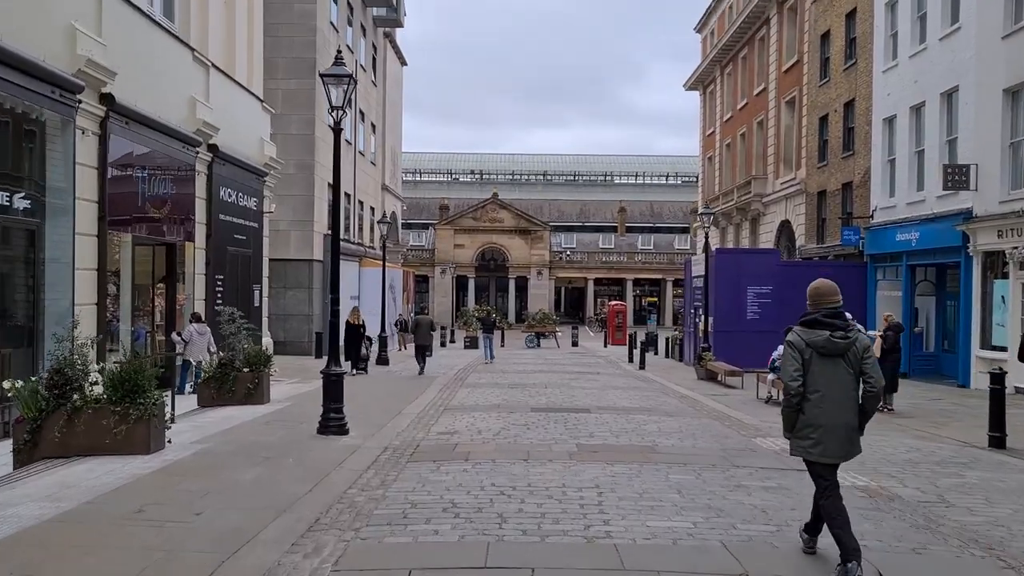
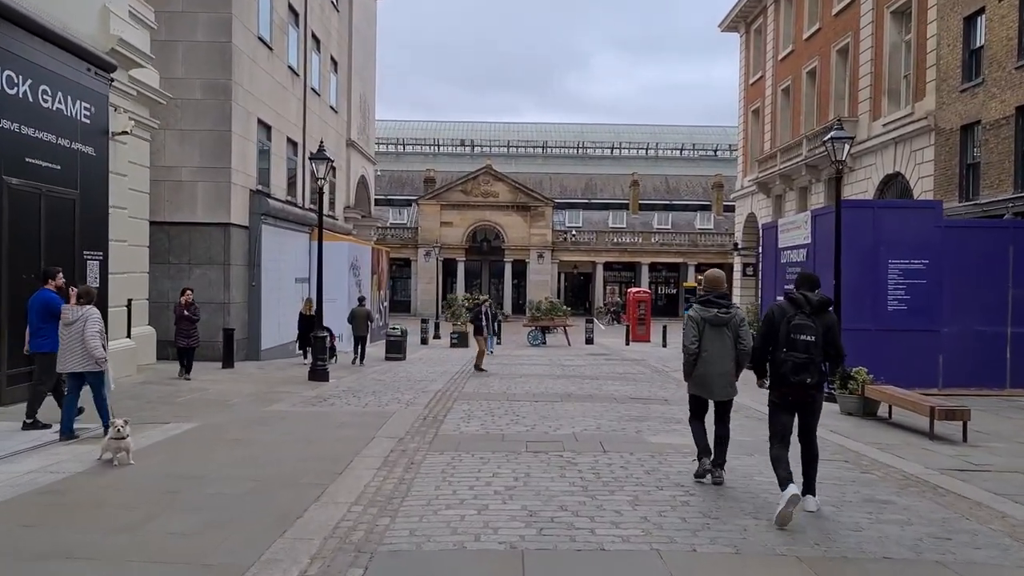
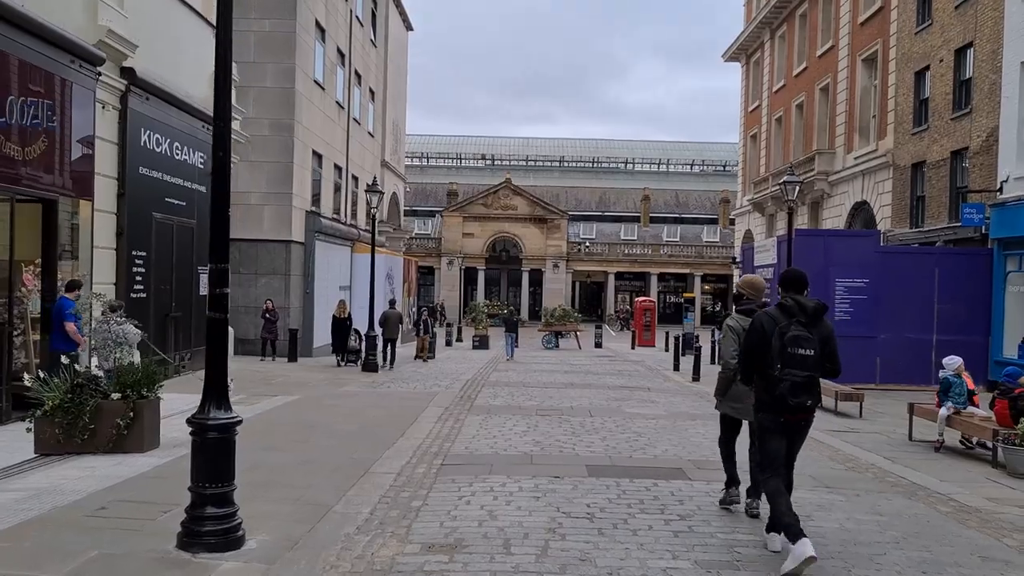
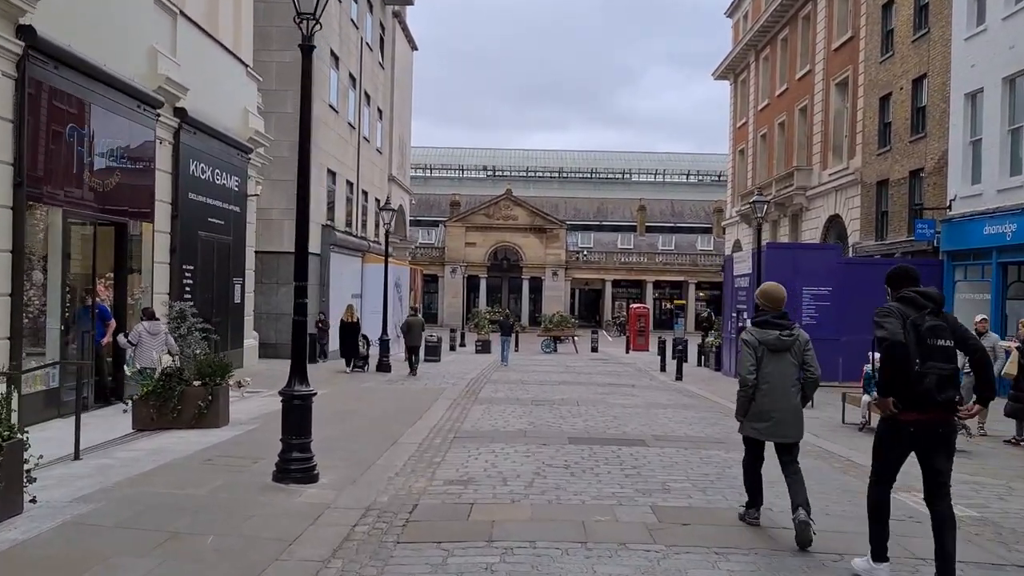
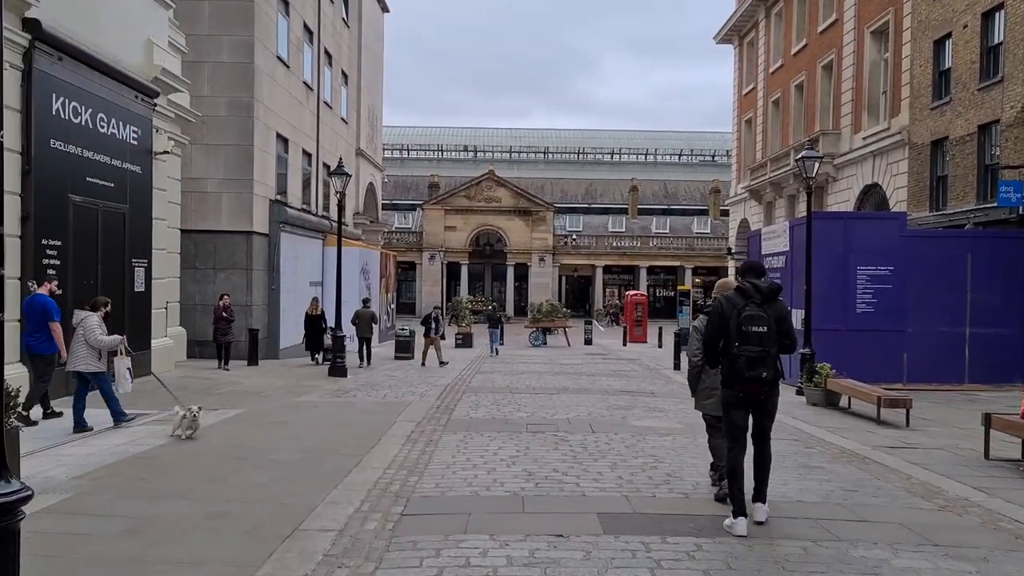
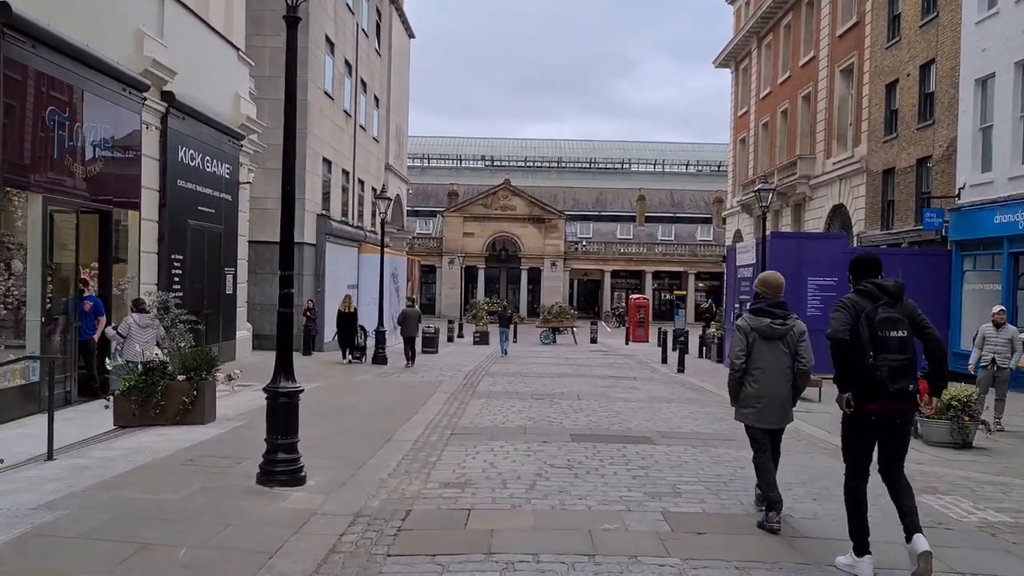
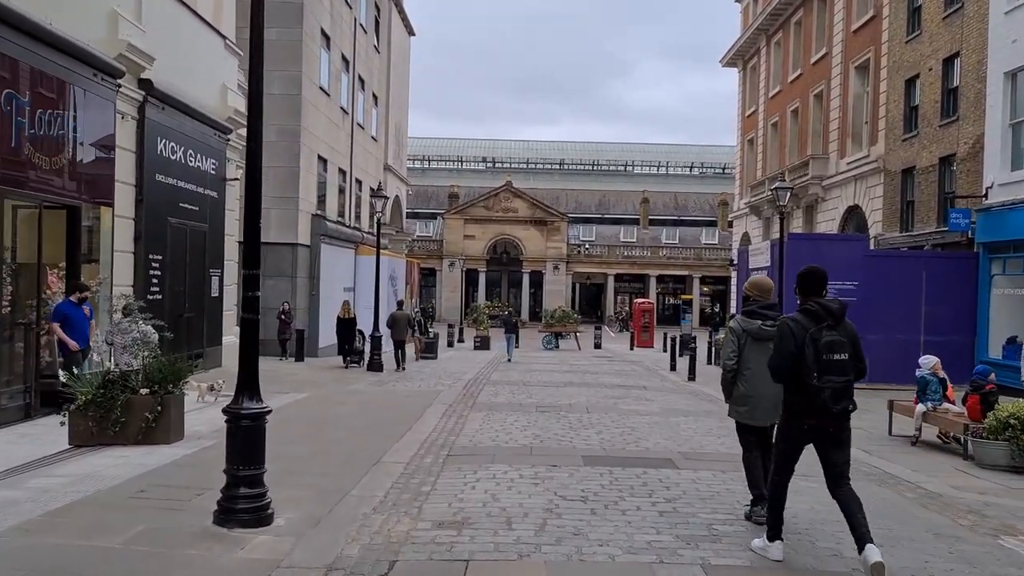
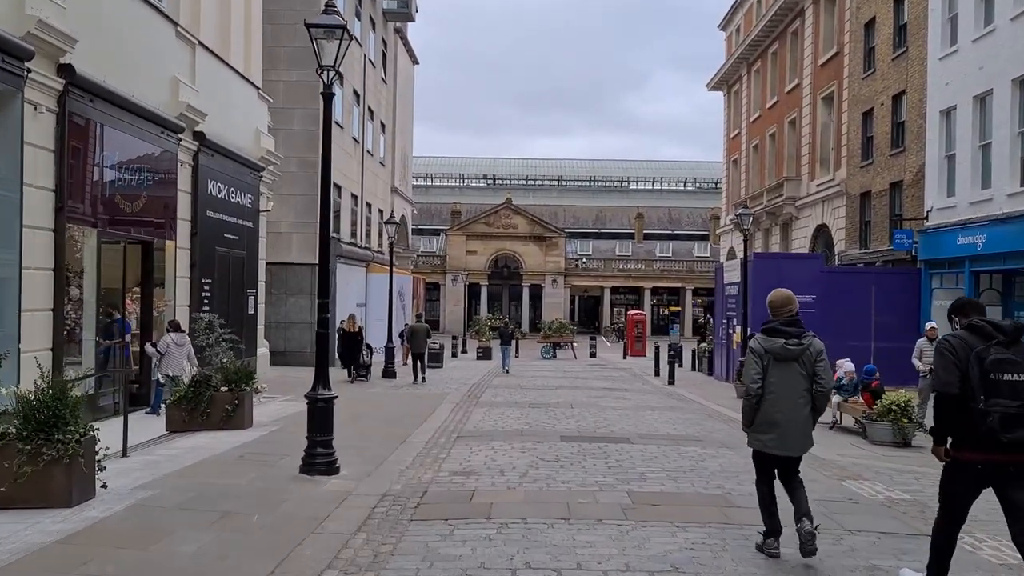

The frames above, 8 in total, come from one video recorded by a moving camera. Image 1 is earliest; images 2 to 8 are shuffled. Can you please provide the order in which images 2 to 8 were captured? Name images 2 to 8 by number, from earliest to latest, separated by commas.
8, 4, 6, 7, 3, 5, 2
